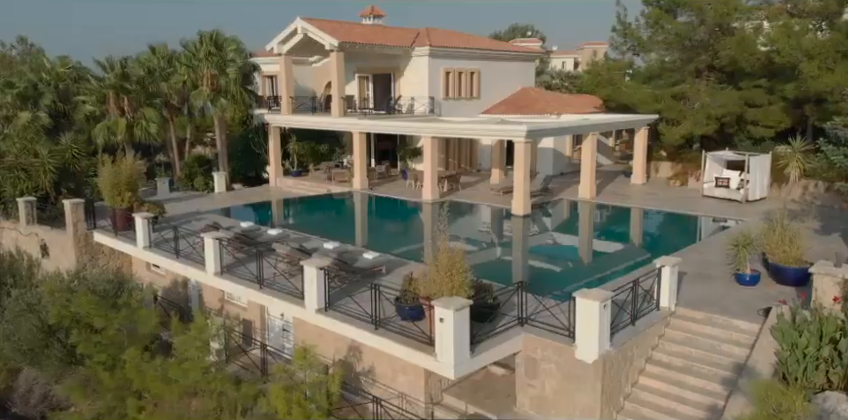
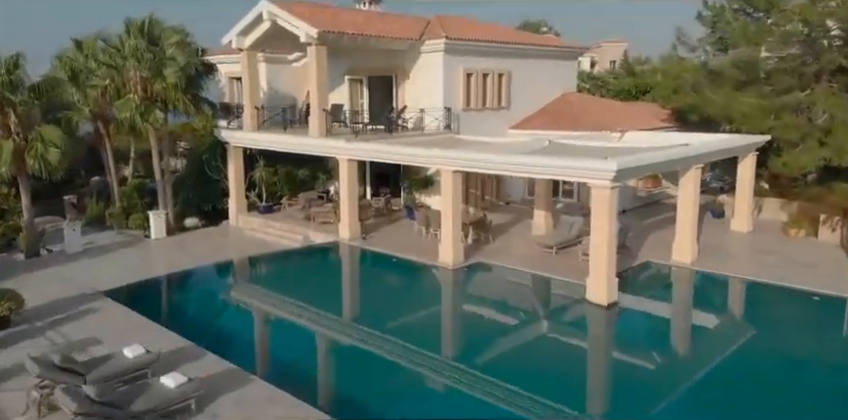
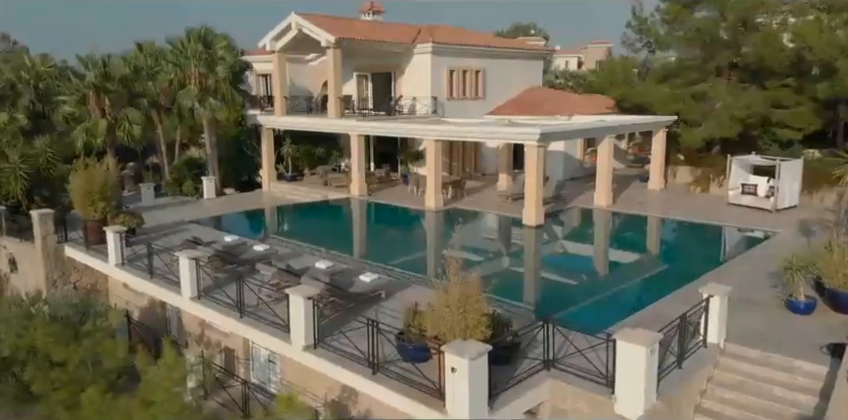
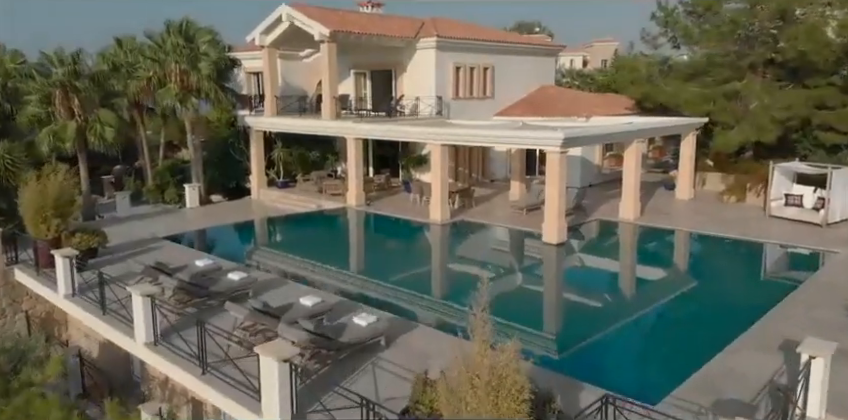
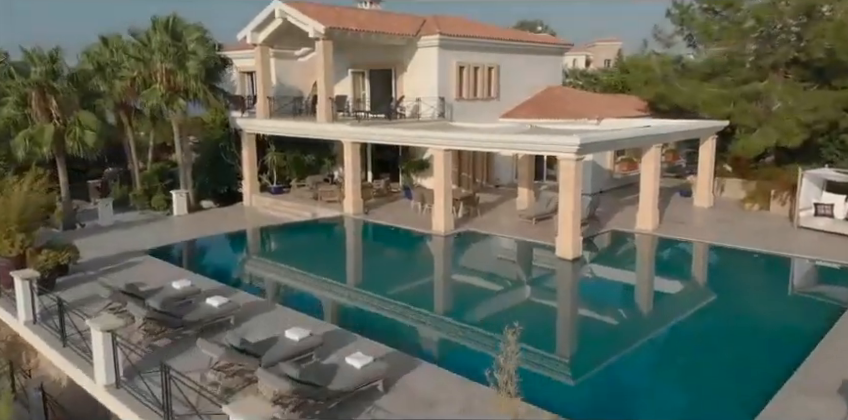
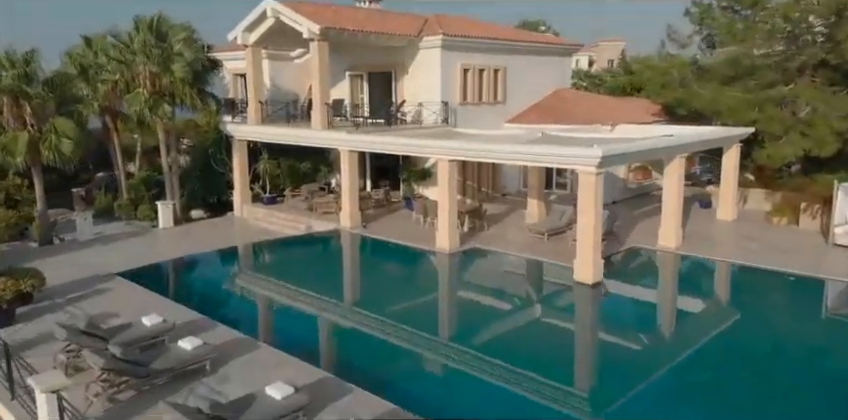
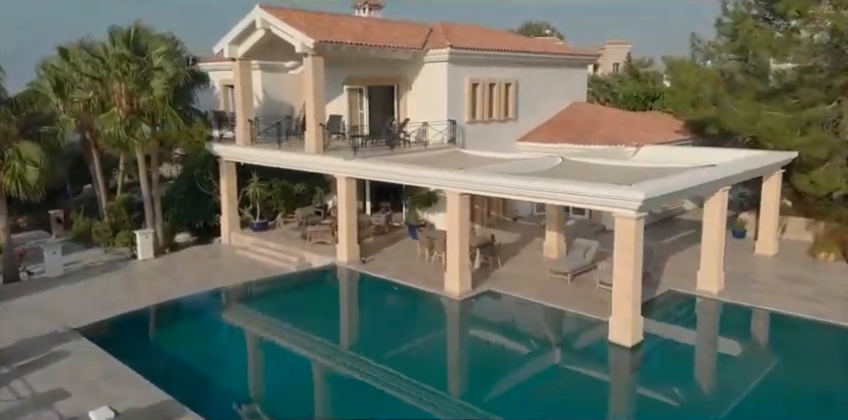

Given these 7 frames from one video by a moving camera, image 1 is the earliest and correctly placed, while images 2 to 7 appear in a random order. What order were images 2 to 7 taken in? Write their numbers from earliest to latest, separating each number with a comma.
3, 4, 5, 6, 2, 7
